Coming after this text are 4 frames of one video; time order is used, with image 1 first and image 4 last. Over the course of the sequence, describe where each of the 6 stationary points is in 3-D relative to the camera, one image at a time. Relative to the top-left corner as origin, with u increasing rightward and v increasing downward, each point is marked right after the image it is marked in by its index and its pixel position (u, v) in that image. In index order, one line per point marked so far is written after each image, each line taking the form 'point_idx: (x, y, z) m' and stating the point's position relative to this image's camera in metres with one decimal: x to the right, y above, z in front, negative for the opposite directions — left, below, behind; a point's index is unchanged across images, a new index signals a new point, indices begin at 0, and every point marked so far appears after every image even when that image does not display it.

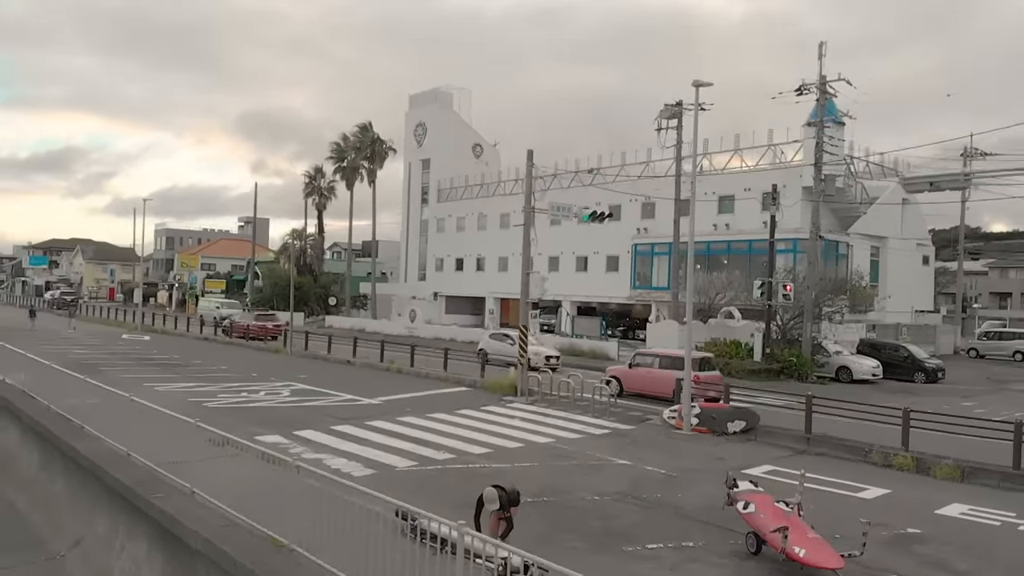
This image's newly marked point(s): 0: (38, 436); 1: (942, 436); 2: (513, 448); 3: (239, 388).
0: (-8.4, -2.6, +12.3) m
1: (+7.7, -2.6, +12.5) m
2: (0.0, -2.9, +12.4) m
3: (-7.3, -2.7, +18.9) m
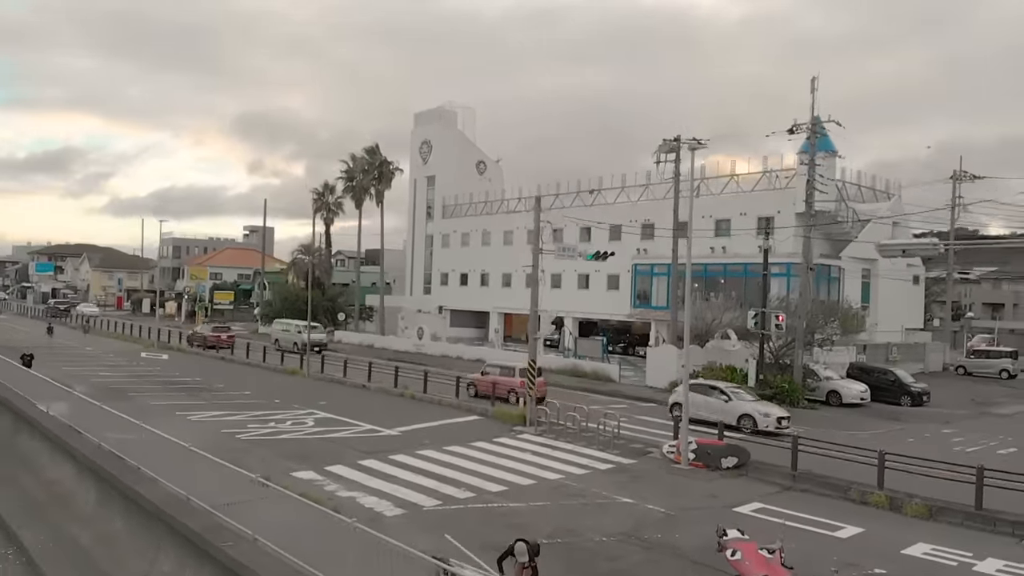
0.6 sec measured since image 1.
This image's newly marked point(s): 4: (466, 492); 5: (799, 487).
0: (-8.2, -3.6, +13.6) m
1: (+7.9, -3.7, +13.8) m
2: (+0.3, -3.9, +13.7) m
3: (-7.1, -3.7, +20.2) m
4: (-0.9, -3.9, +13.4) m
5: (+5.8, -4.0, +14.0) m
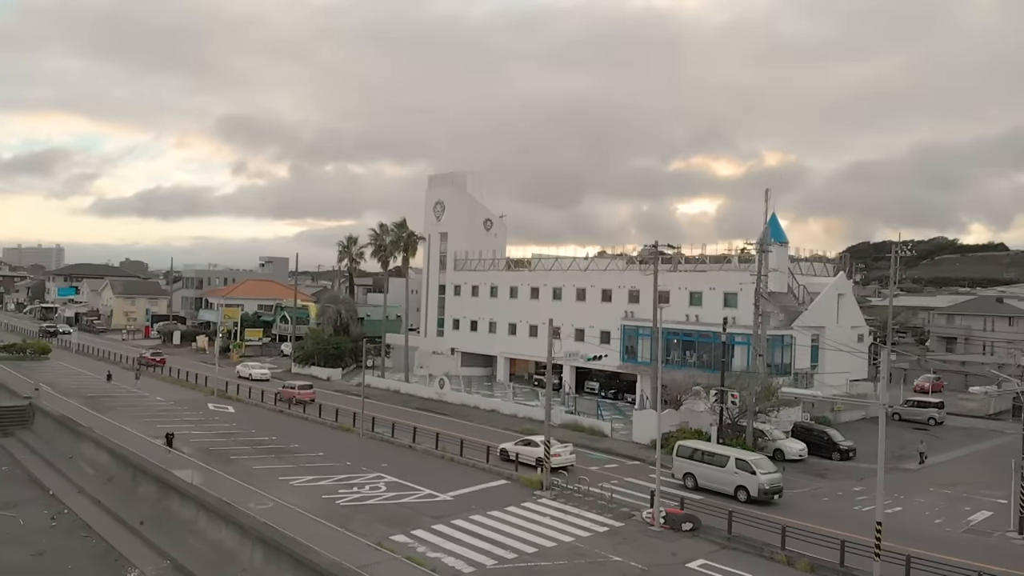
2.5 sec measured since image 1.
0: (-7.3, -7.4, +20.3) m
1: (+8.8, -7.4, +20.7) m
2: (+1.1, -7.6, +20.5) m
3: (-6.3, -7.4, +26.9) m
4: (0.0, -7.6, +20.2) m
5: (+6.6, -7.7, +20.9) m
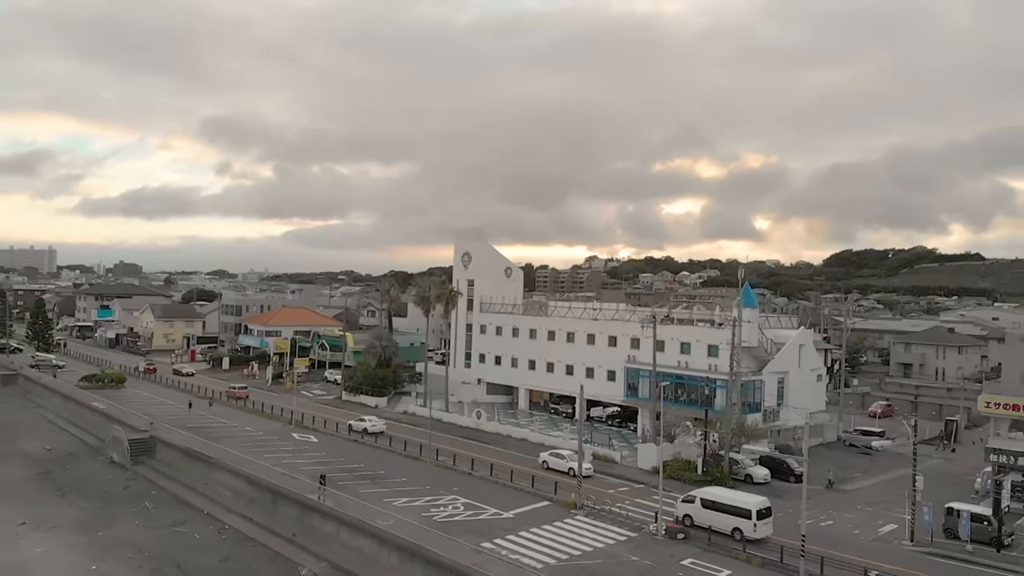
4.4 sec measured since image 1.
0: (-5.0, -11.3, +30.3) m
1: (+11.1, -11.3, +31.0) m
2: (+3.4, -11.5, +30.7) m
3: (-4.1, -11.4, +36.9) m
4: (+2.3, -11.6, +30.3) m
5: (+8.9, -11.7, +31.1) m
